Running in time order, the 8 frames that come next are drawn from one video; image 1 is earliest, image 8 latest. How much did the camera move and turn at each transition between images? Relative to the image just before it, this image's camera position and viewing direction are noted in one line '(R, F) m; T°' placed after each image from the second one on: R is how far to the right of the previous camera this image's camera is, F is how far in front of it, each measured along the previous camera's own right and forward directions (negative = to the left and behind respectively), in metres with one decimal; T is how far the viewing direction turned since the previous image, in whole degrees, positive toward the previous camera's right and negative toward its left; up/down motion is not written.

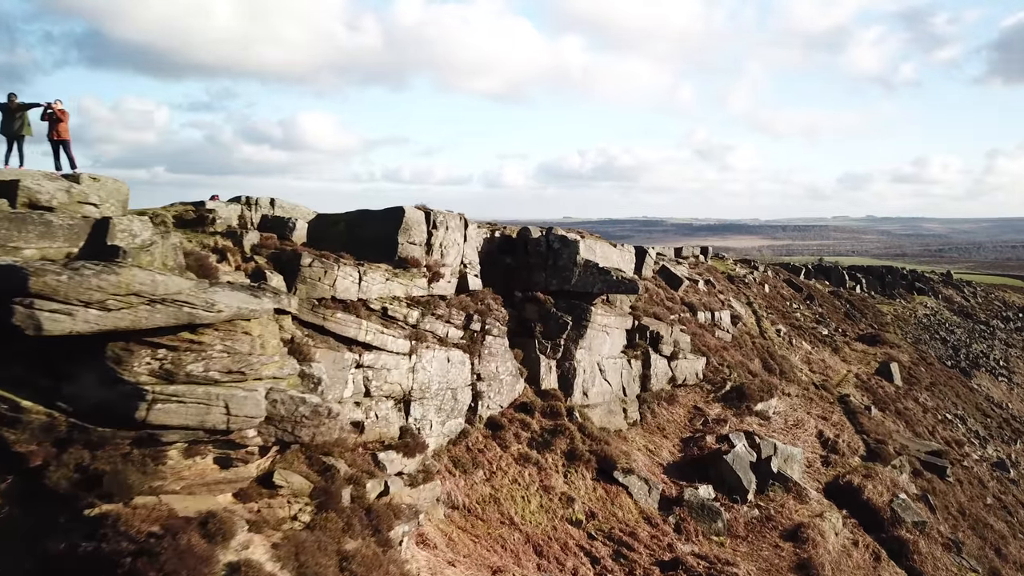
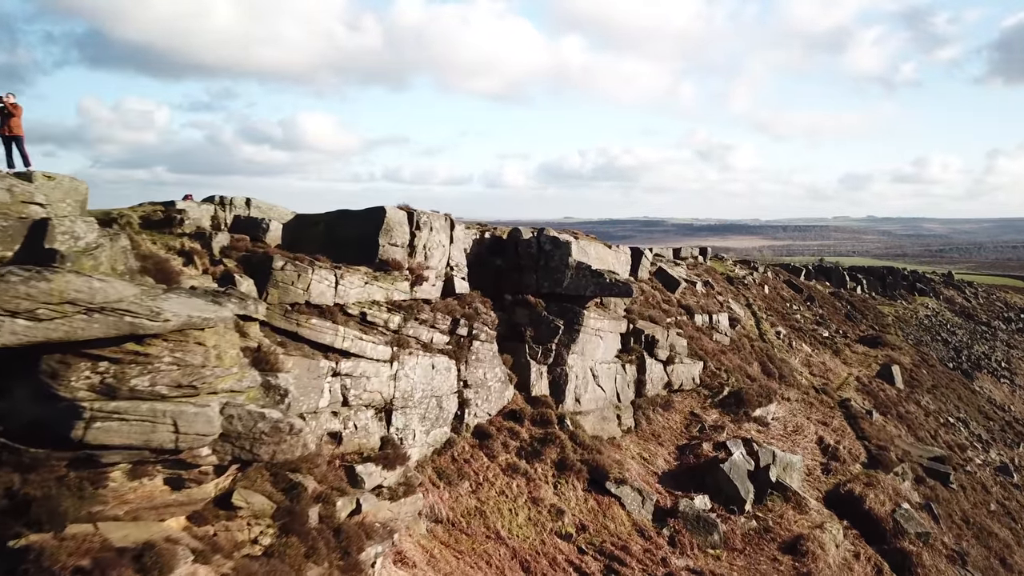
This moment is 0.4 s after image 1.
(+0.2, +0.8) m; 0°
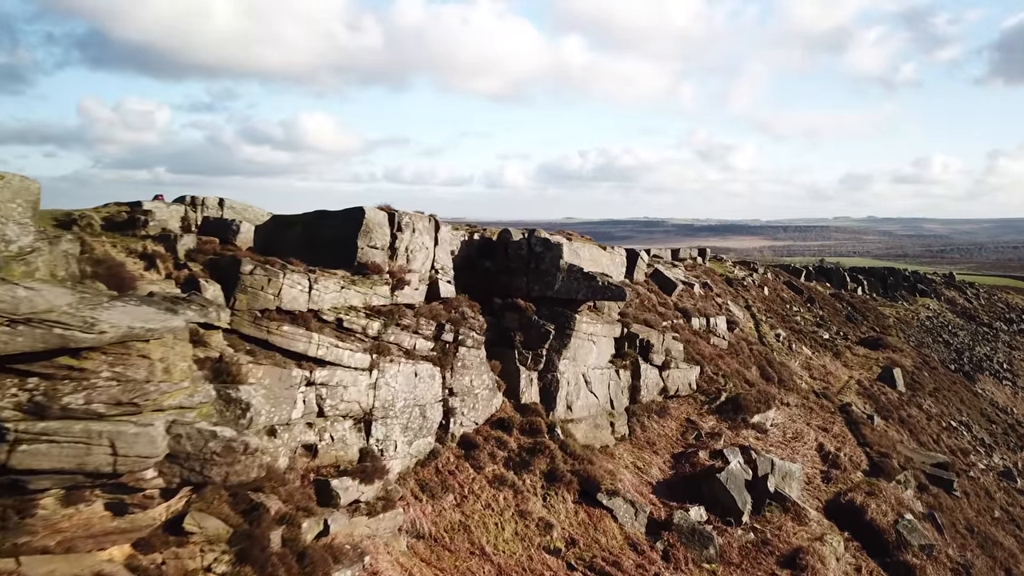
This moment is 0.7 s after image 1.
(+0.2, +0.8) m; 0°
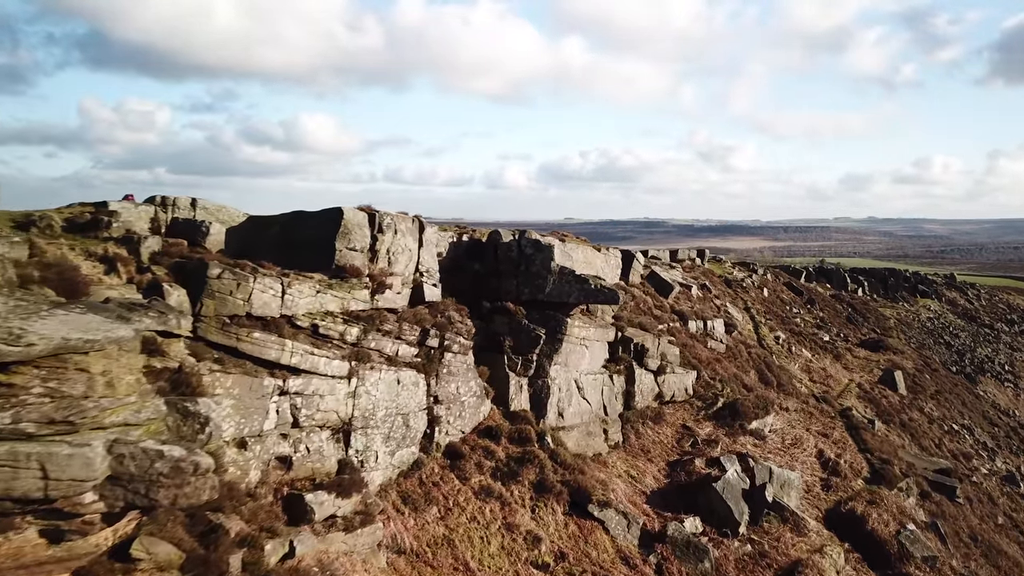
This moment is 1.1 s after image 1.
(+0.2, +0.7) m; 0°
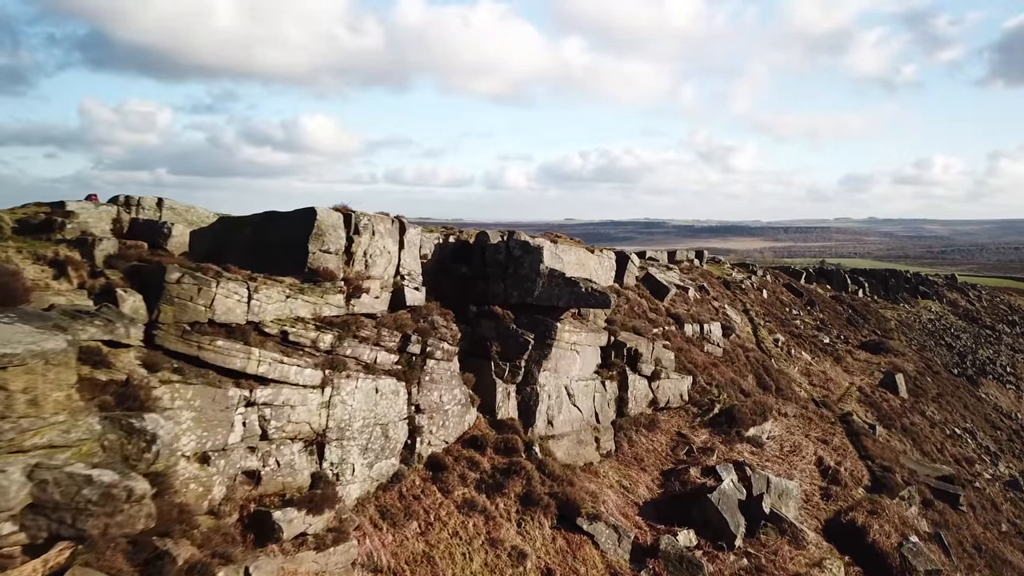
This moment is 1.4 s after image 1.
(+0.3, +0.8) m; 0°
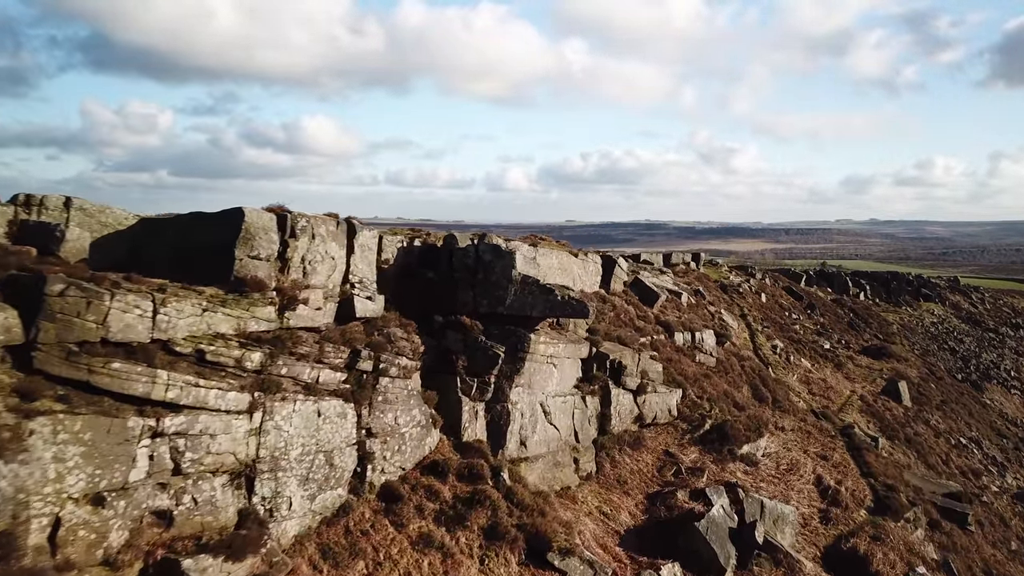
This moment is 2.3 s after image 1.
(+0.6, +1.8) m; 0°
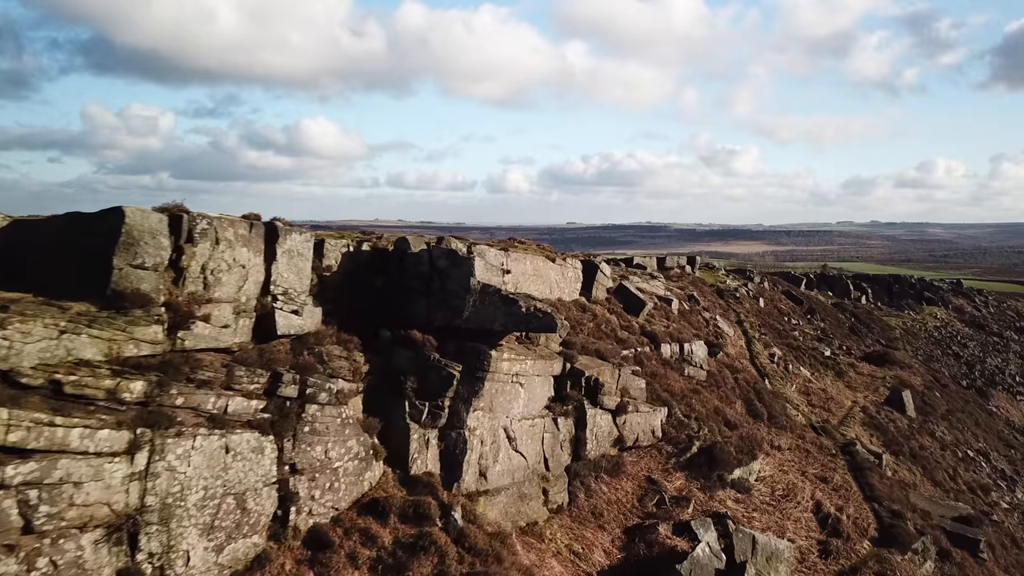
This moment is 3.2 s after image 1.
(+0.7, +2.2) m; 0°
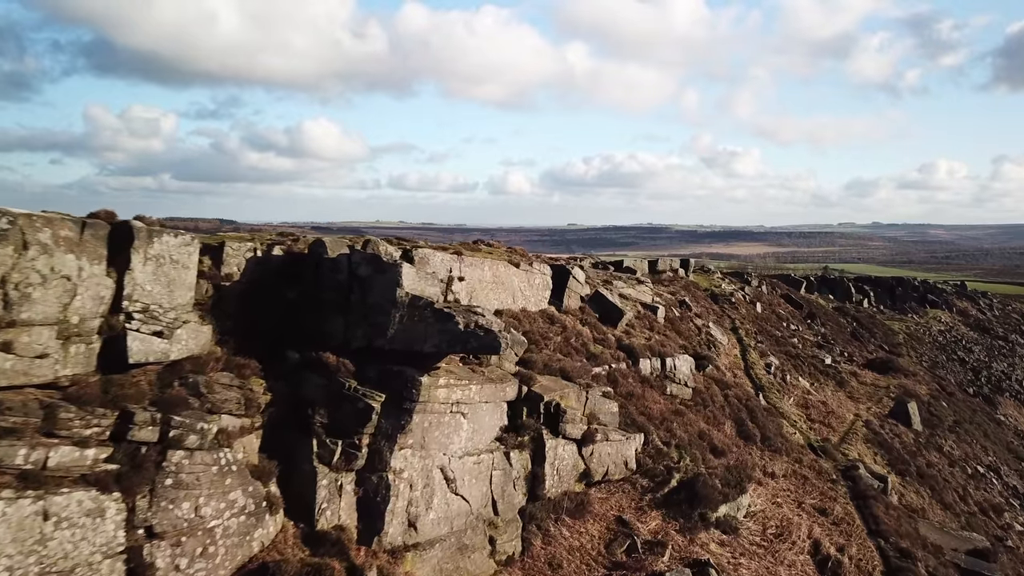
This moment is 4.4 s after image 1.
(+0.9, +2.8) m; 0°
